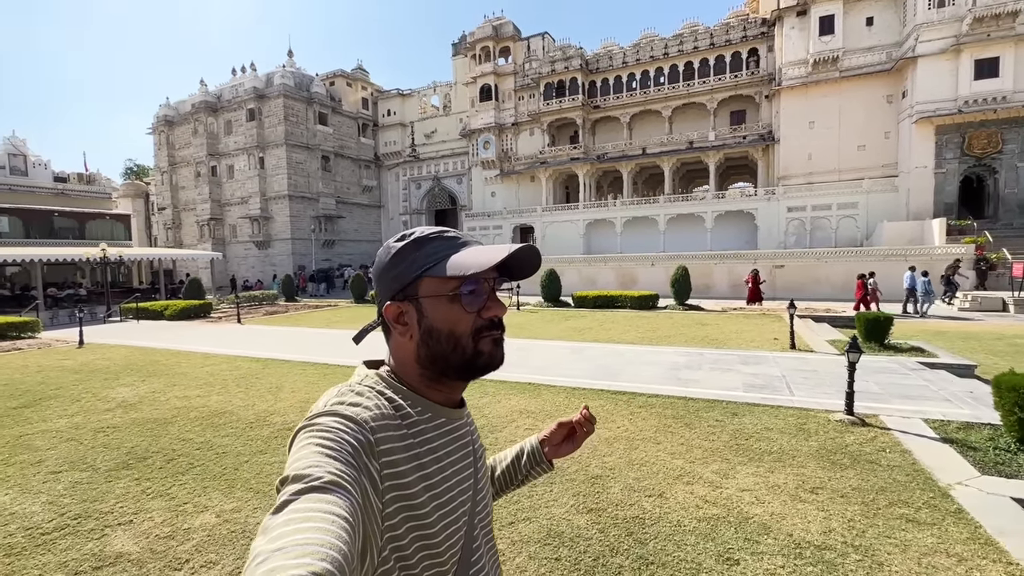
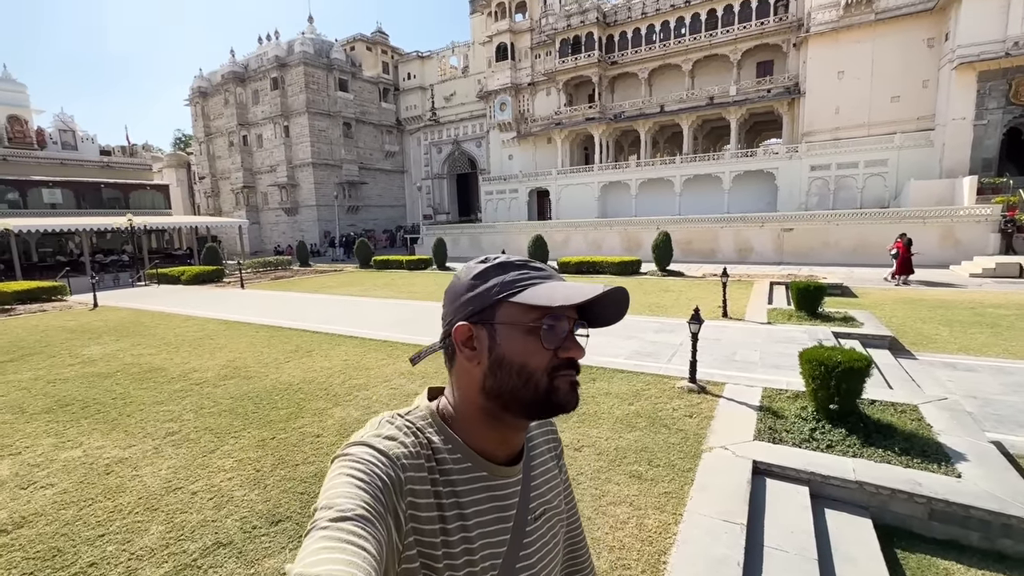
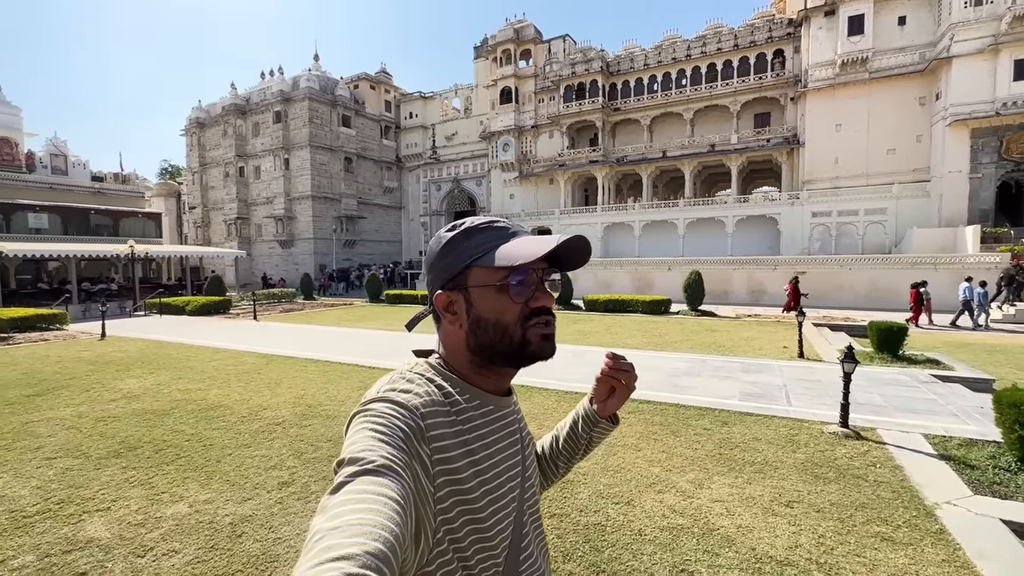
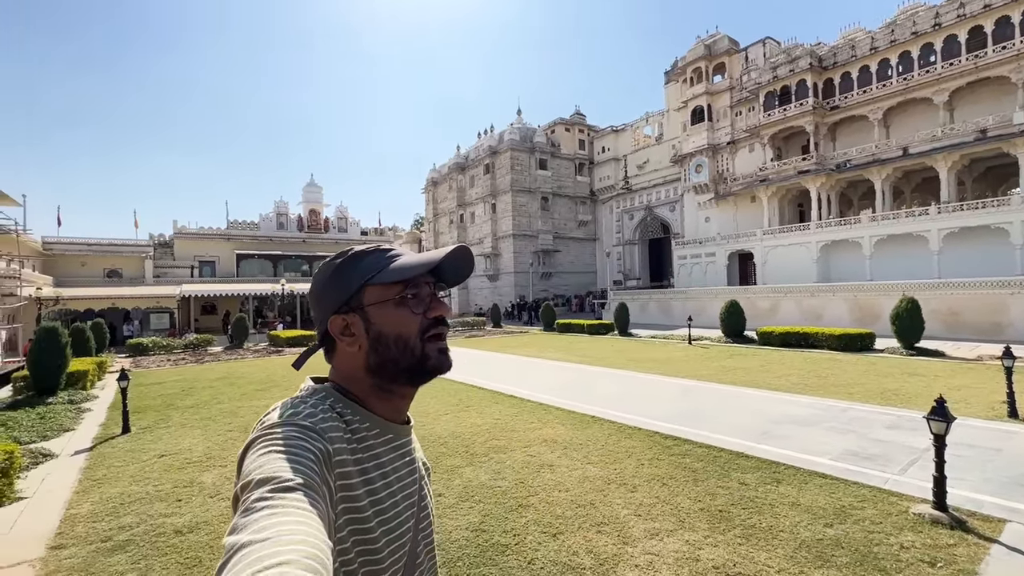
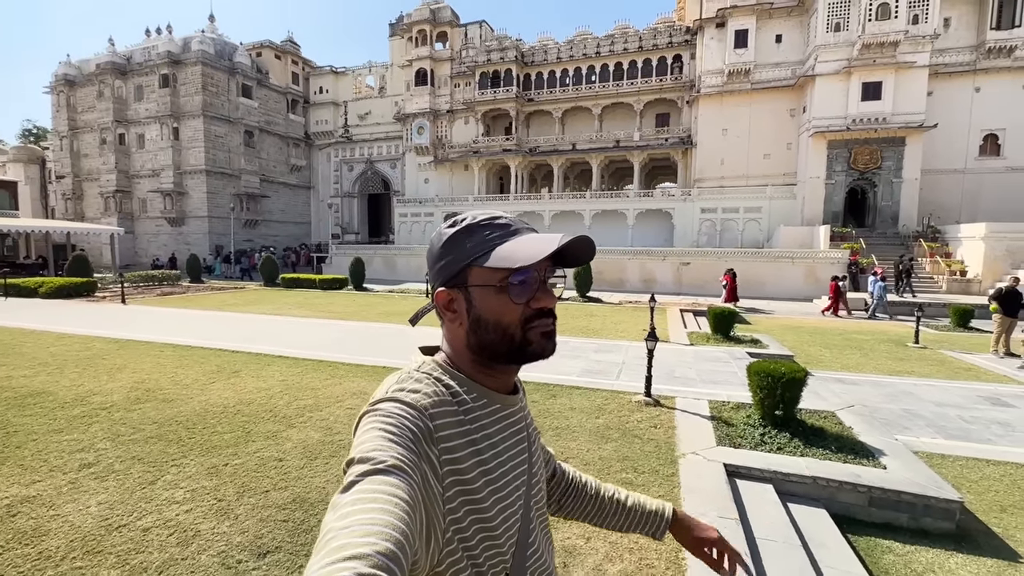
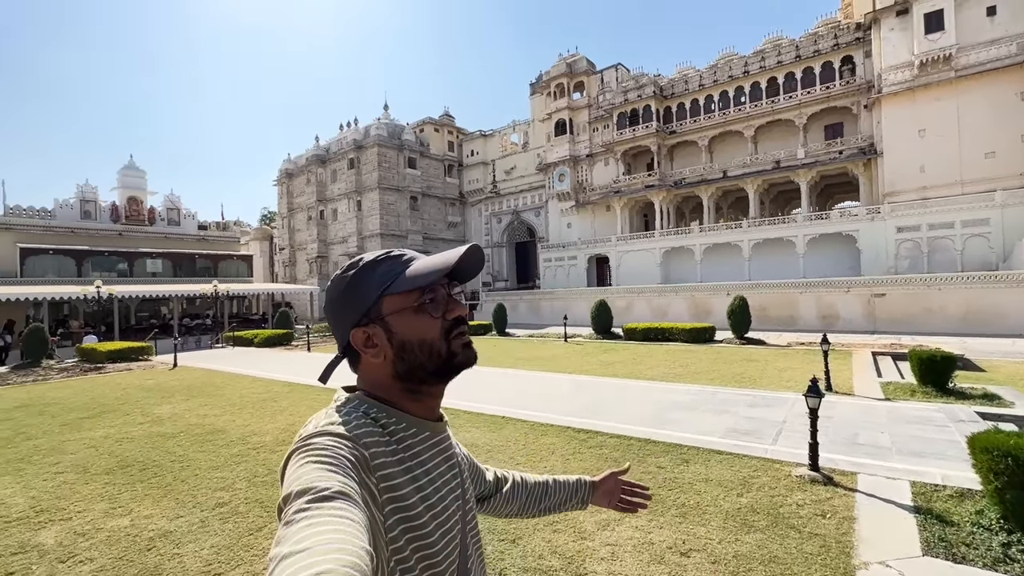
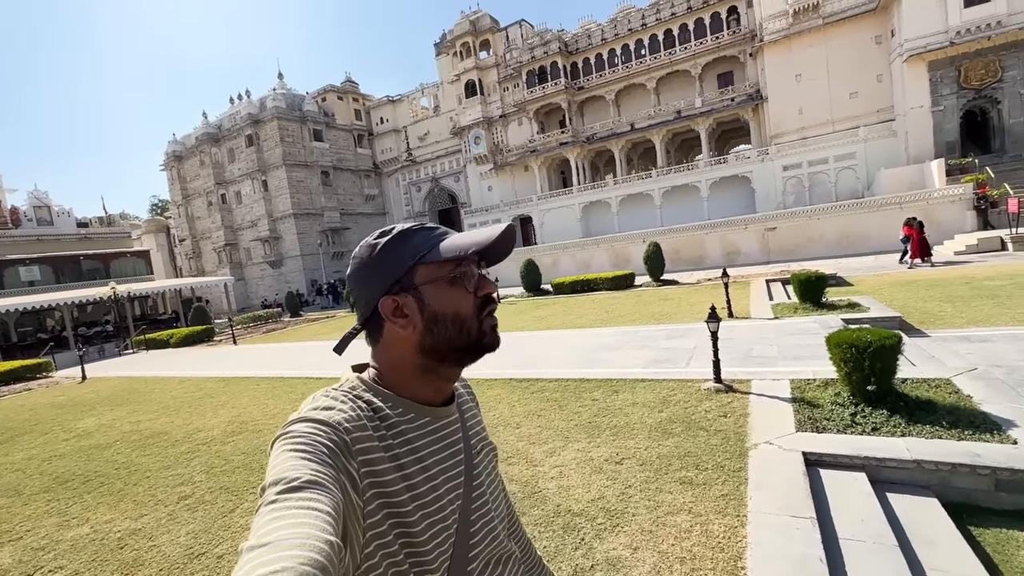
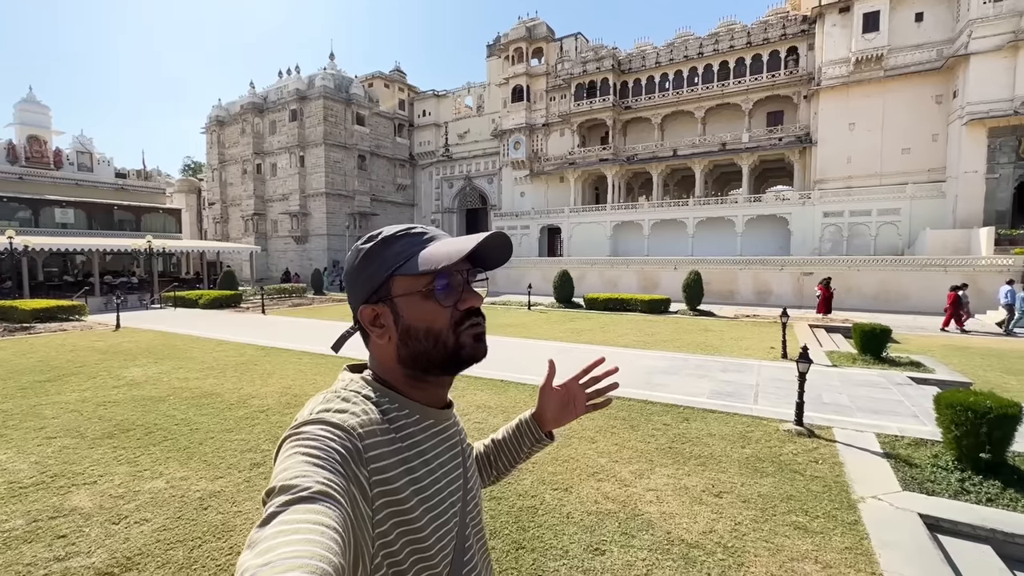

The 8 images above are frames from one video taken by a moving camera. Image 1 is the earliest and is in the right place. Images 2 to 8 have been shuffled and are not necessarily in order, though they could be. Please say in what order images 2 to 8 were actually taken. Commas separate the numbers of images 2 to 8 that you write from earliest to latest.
3, 8, 5, 2, 7, 6, 4
